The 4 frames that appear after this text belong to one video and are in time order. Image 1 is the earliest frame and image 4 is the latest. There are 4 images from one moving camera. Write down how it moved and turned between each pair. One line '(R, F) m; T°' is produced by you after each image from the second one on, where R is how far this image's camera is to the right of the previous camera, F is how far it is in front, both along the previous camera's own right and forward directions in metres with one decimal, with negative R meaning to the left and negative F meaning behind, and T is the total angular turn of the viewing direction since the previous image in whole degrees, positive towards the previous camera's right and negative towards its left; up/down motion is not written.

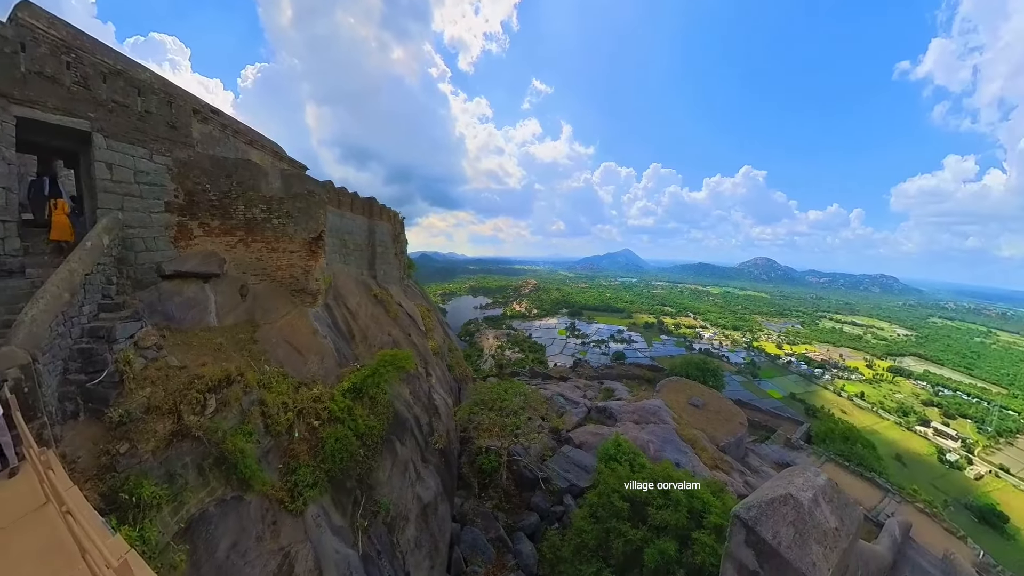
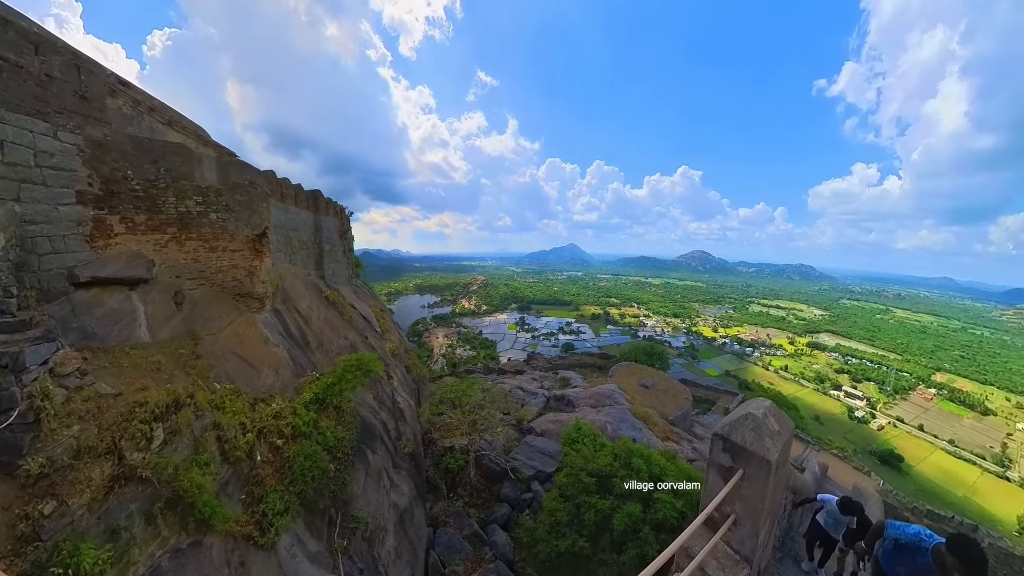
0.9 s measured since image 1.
(-1.1, +0.2) m; +12°
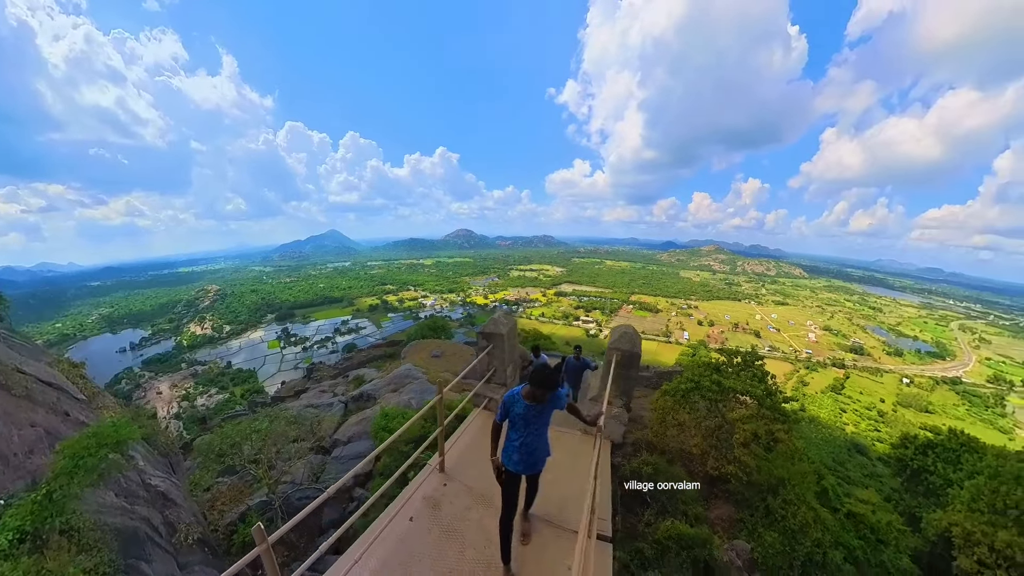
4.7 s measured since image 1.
(-1.3, +0.5) m; +37°
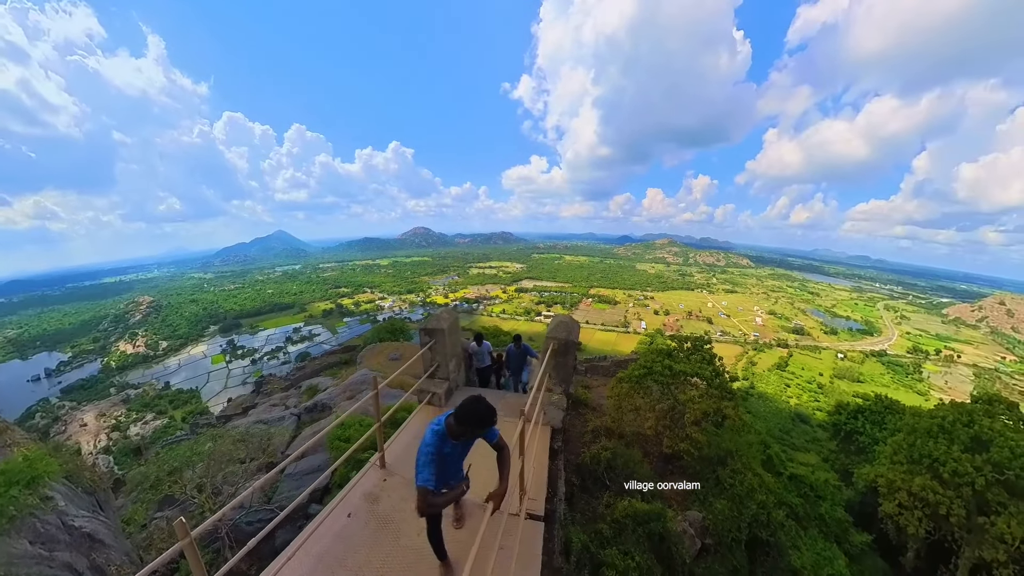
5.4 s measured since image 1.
(0.0, +0.1) m; +5°
